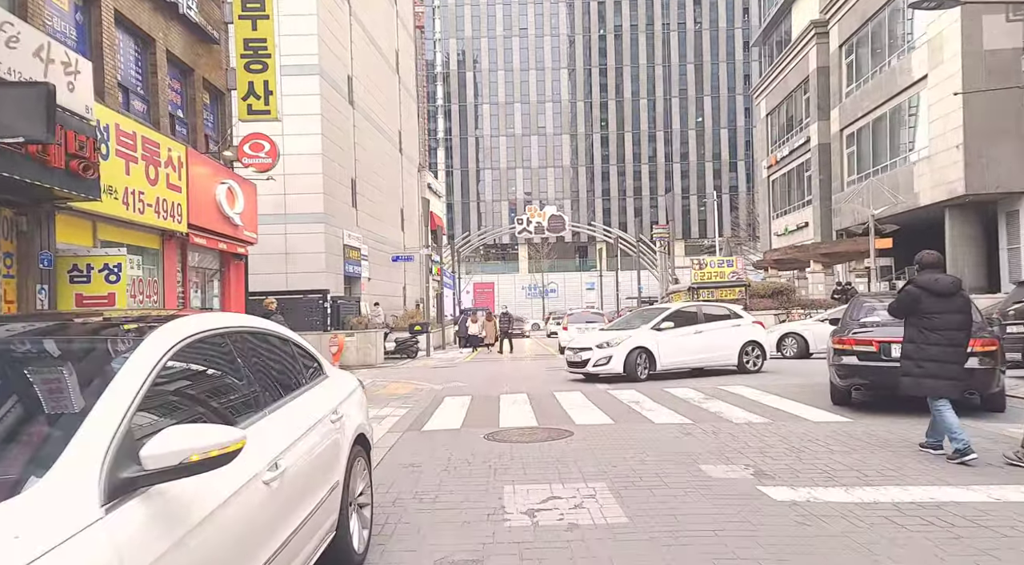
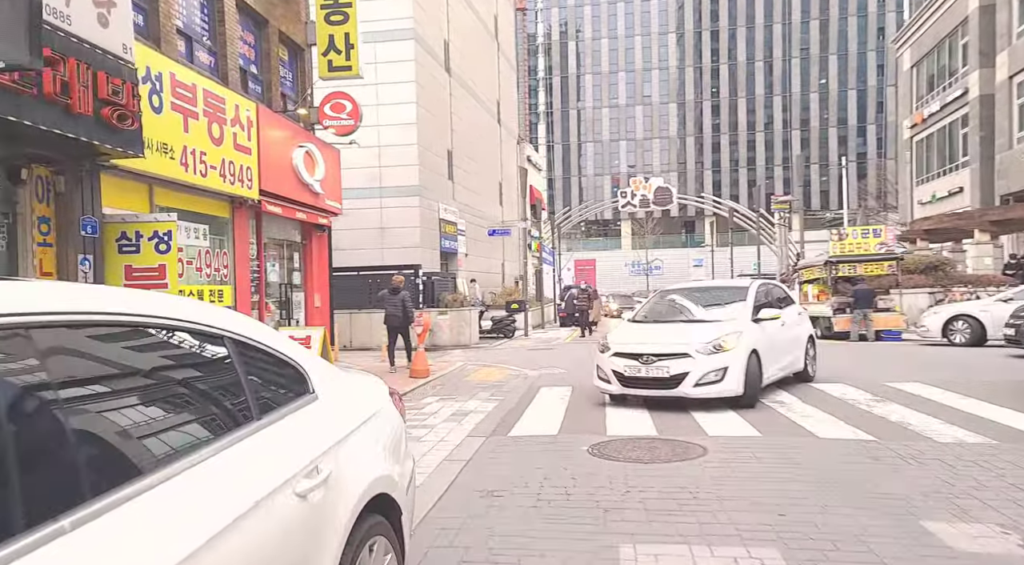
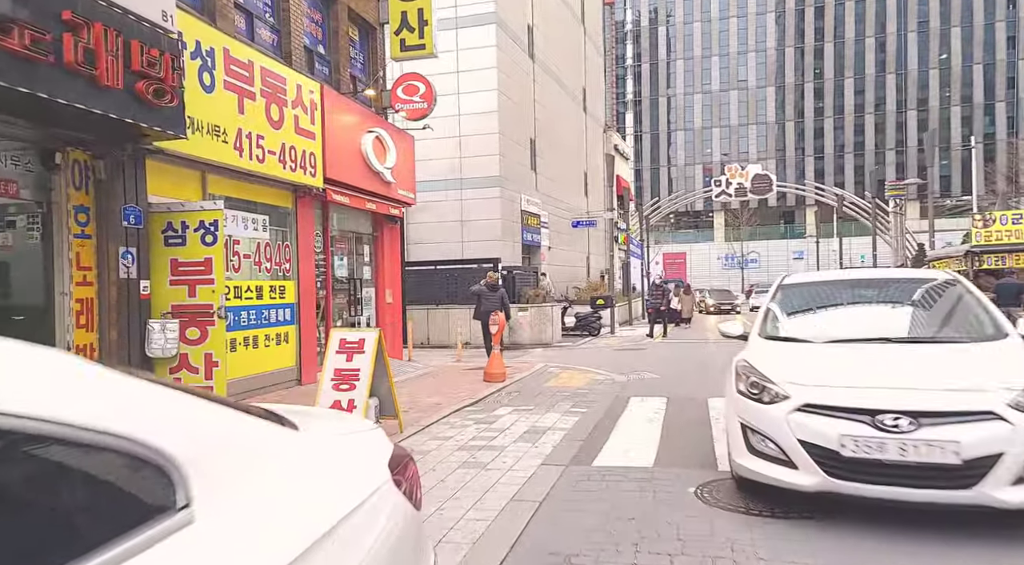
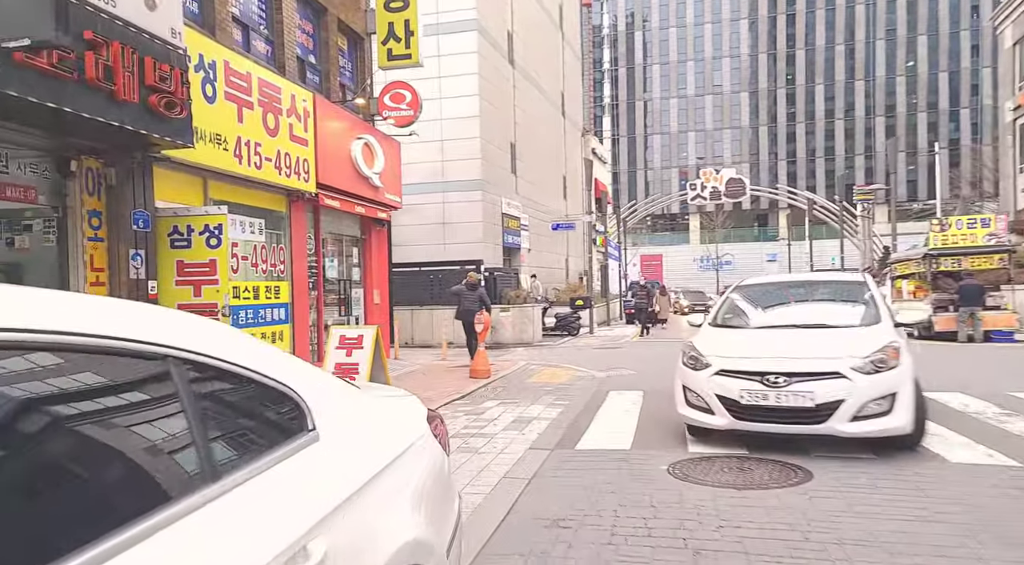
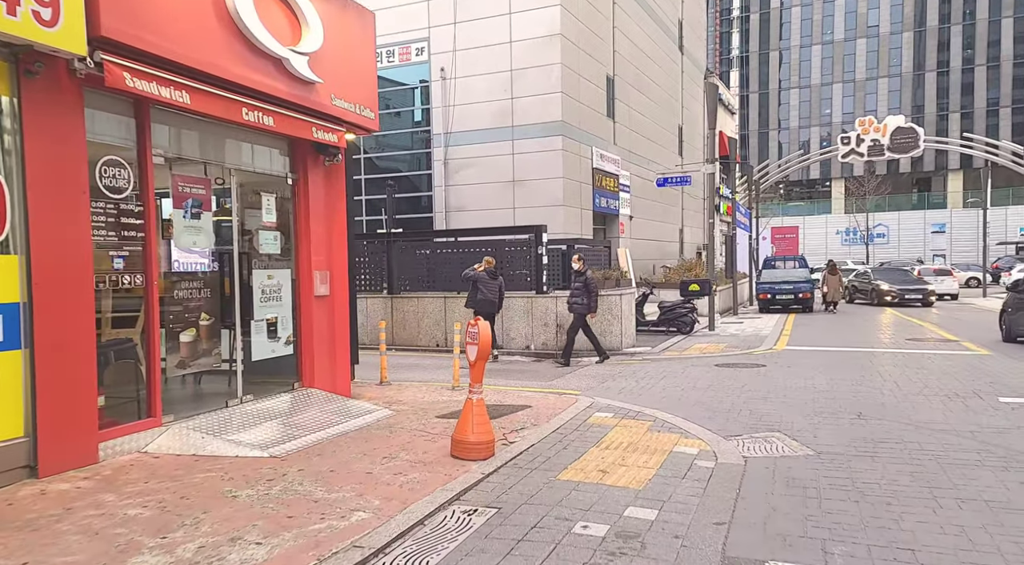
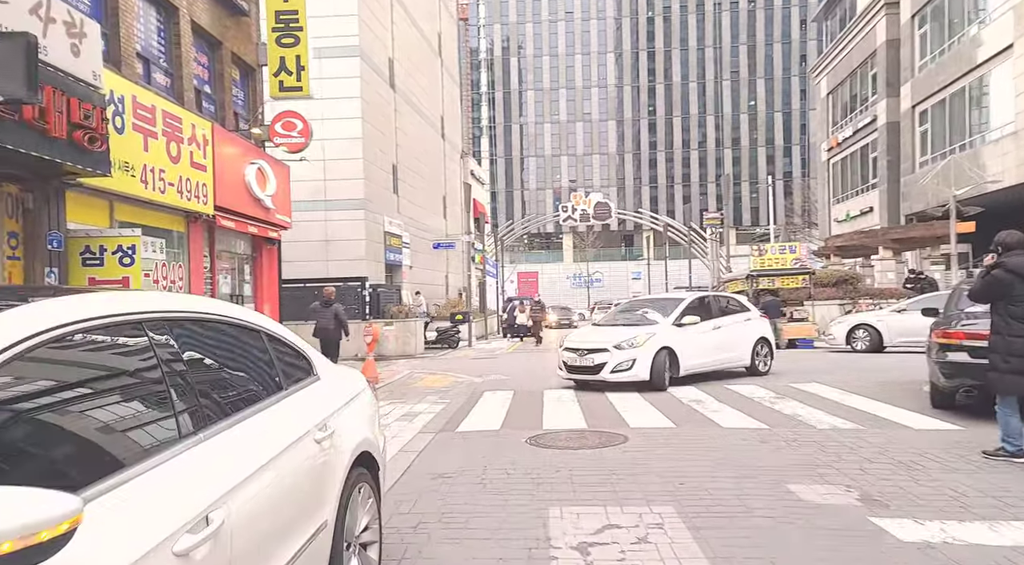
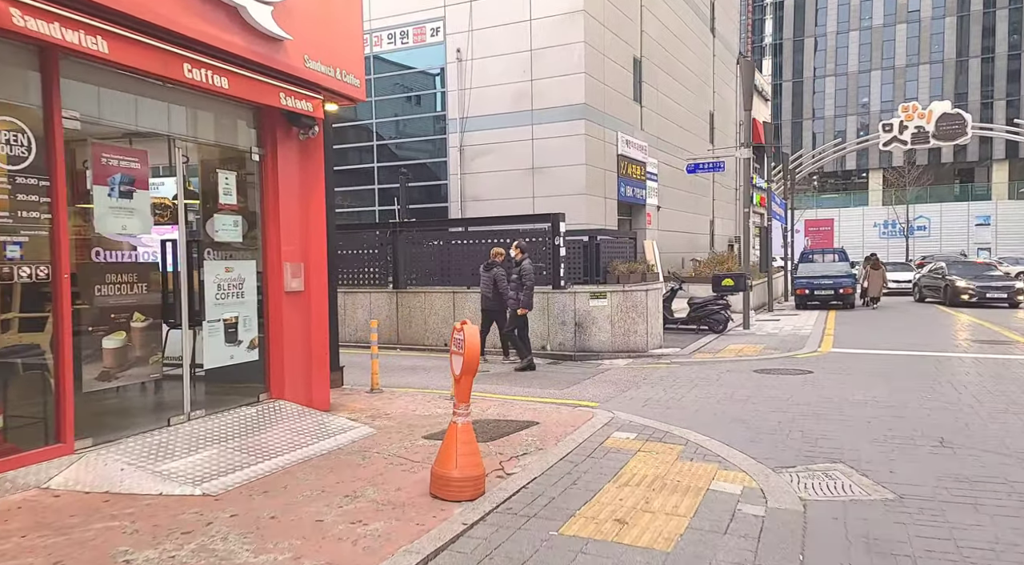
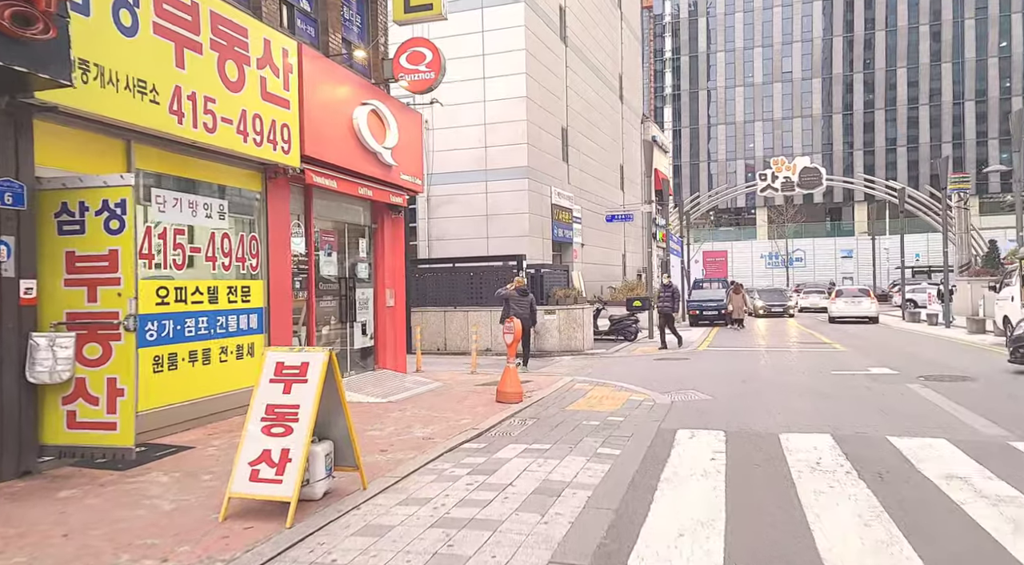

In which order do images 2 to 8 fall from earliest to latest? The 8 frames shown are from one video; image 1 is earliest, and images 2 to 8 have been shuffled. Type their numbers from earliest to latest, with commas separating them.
6, 2, 4, 3, 8, 5, 7
